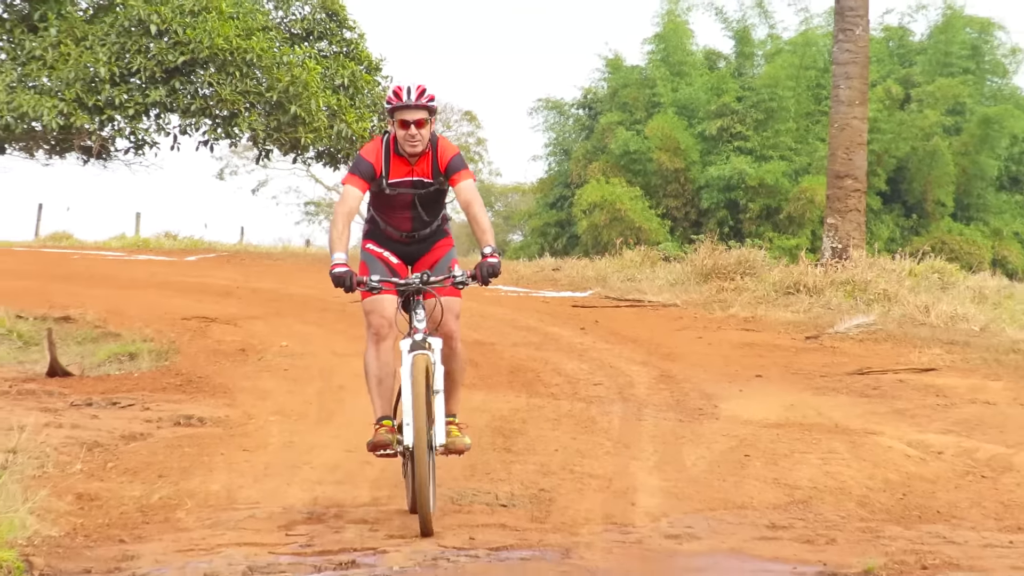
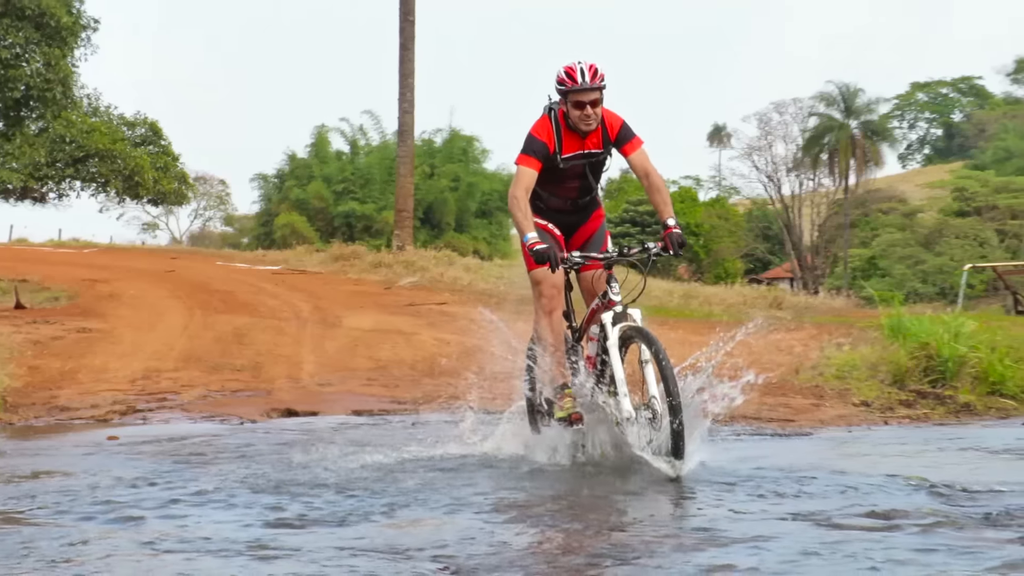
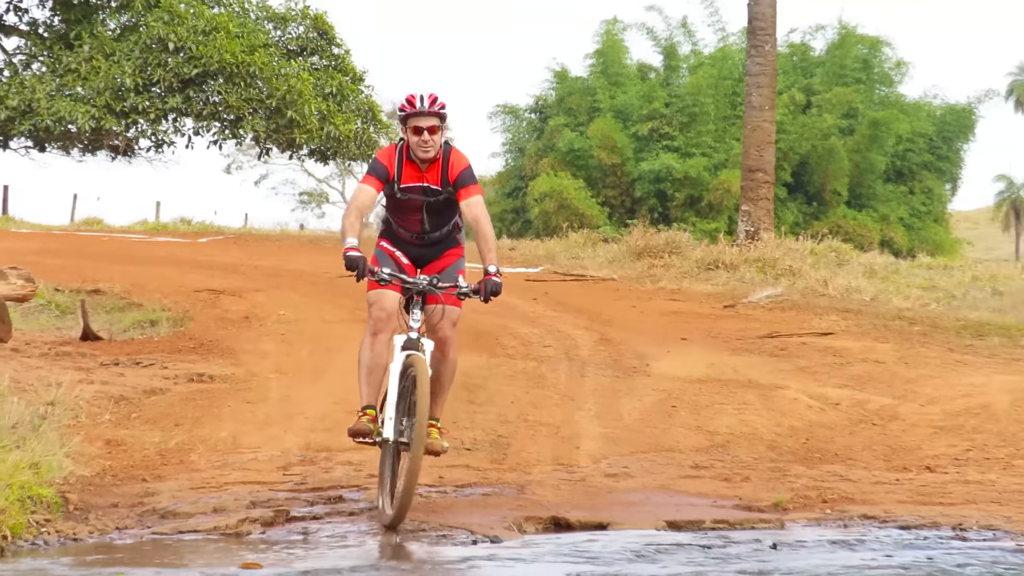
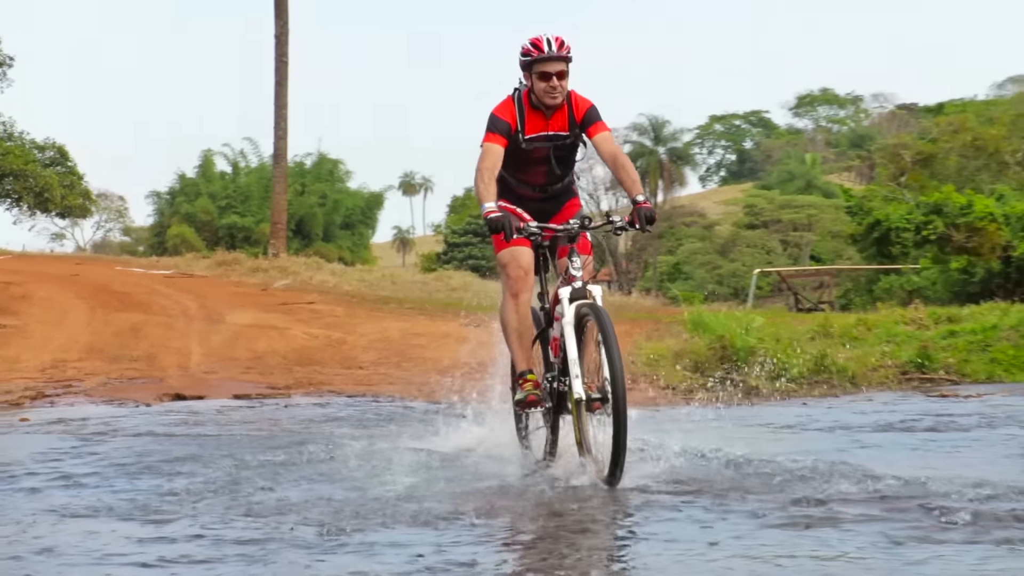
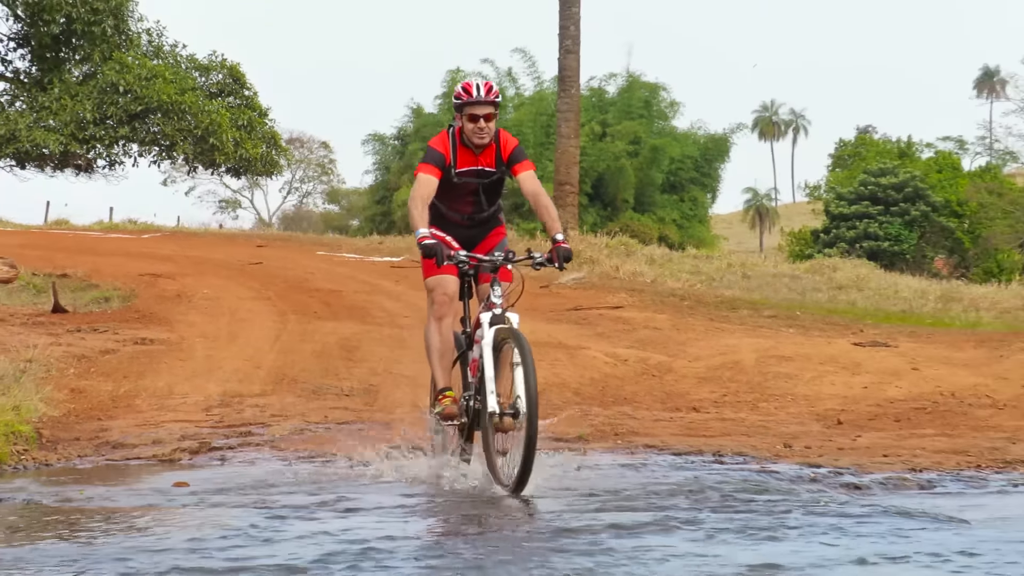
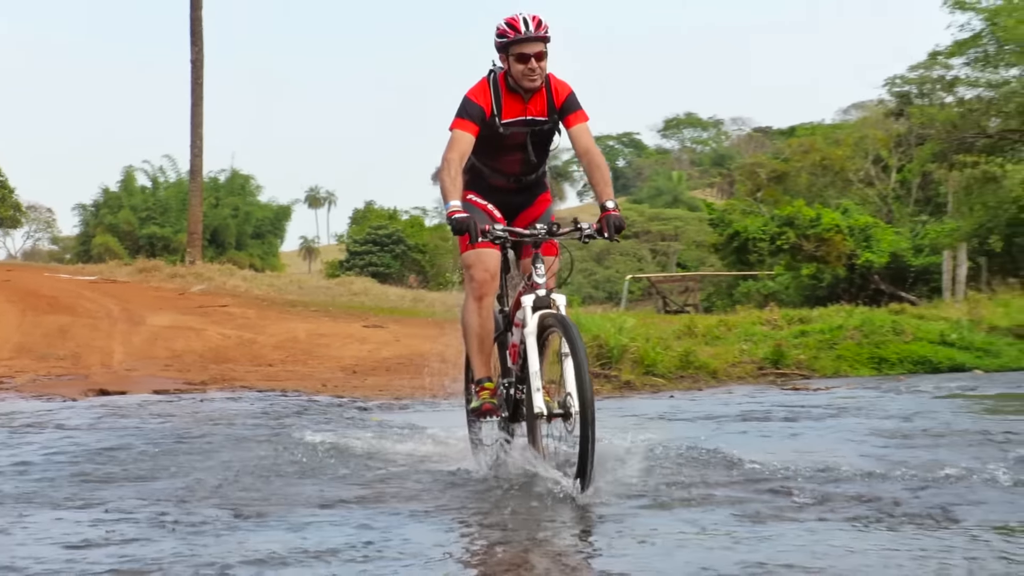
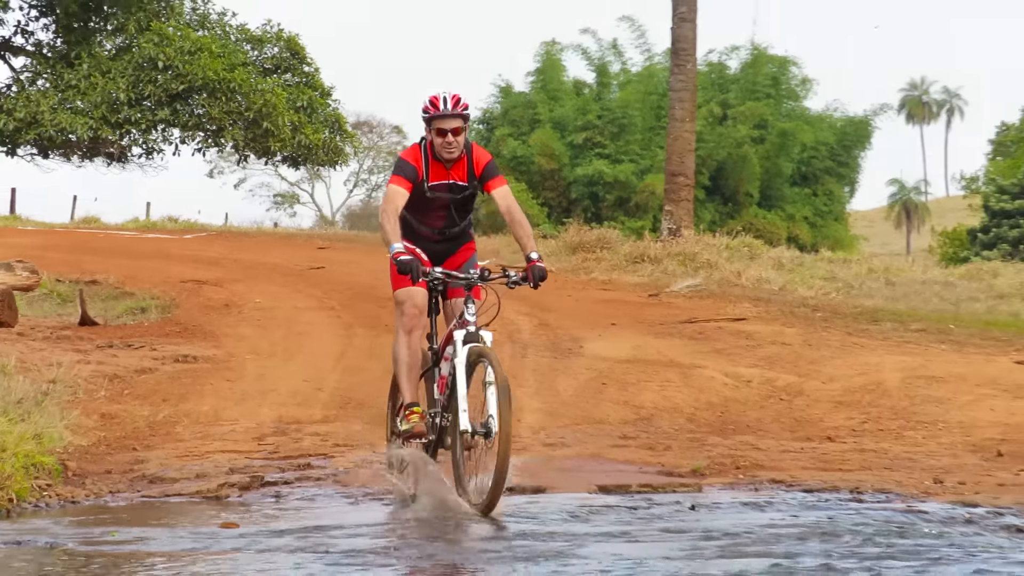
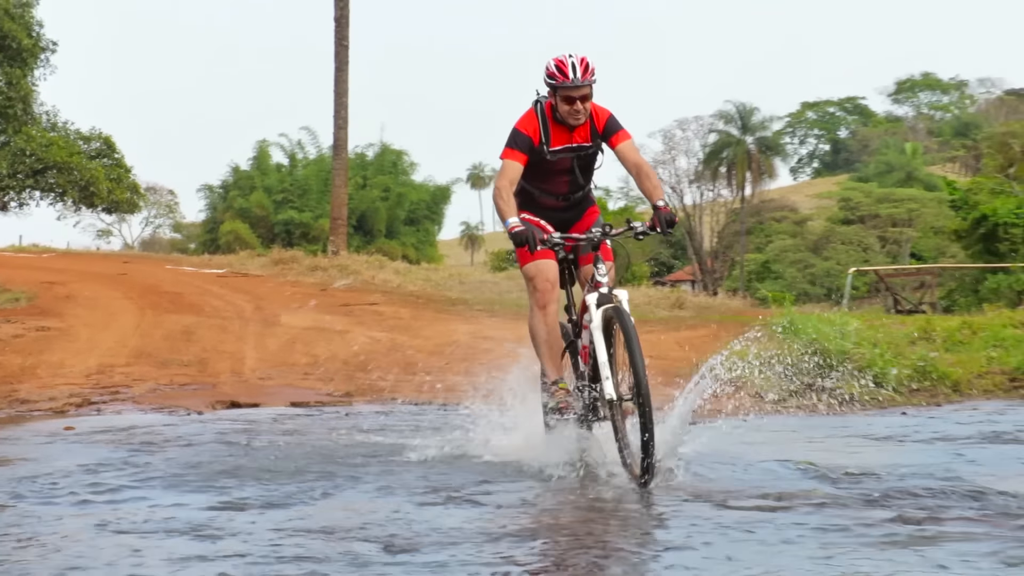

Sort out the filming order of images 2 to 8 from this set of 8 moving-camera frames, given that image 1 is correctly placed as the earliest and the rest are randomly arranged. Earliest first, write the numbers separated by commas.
3, 7, 5, 2, 8, 4, 6
